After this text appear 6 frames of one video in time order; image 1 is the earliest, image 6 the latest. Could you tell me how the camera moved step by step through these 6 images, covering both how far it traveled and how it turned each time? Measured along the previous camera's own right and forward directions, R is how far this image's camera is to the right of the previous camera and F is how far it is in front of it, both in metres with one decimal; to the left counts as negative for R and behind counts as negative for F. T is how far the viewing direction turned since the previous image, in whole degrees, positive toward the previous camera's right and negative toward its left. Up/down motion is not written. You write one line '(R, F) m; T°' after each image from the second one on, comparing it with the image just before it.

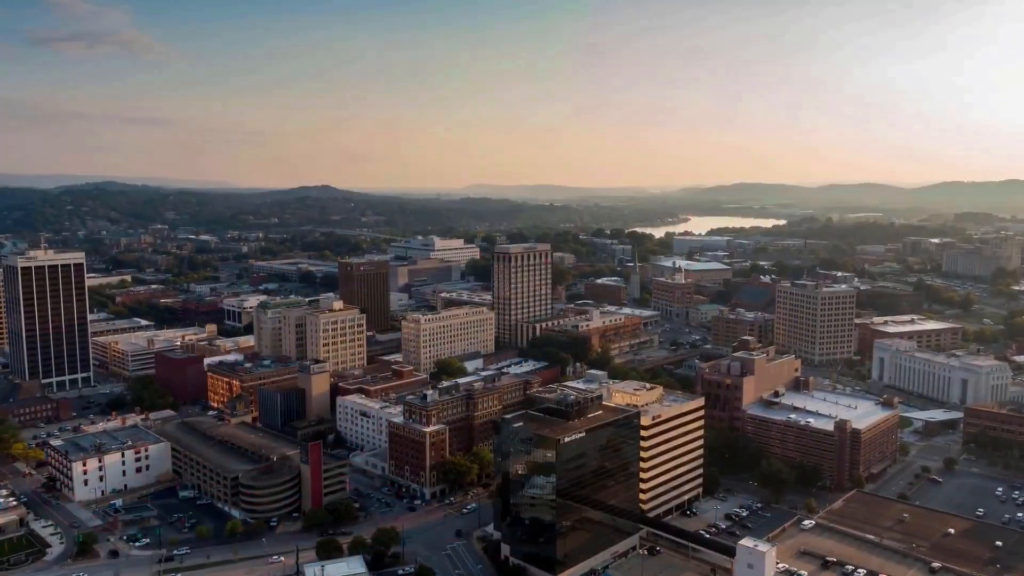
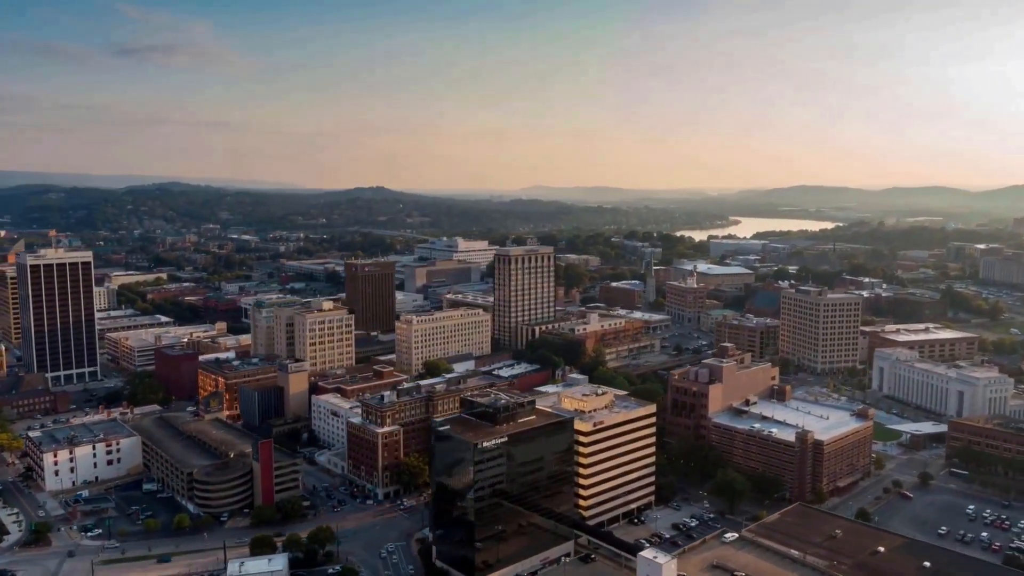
(+4.8, +0.2) m; -4°
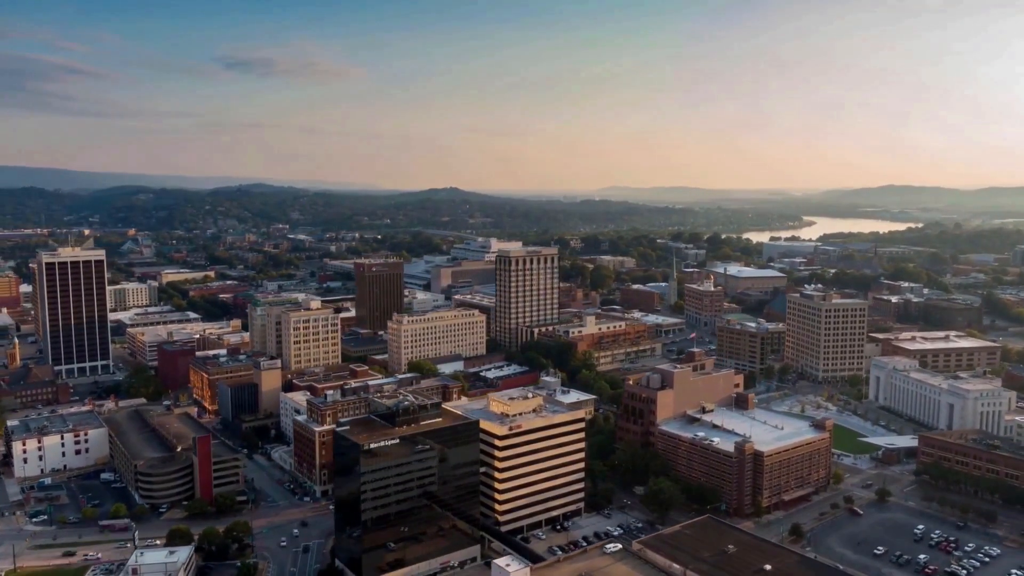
(+6.7, +0.5) m; -6°
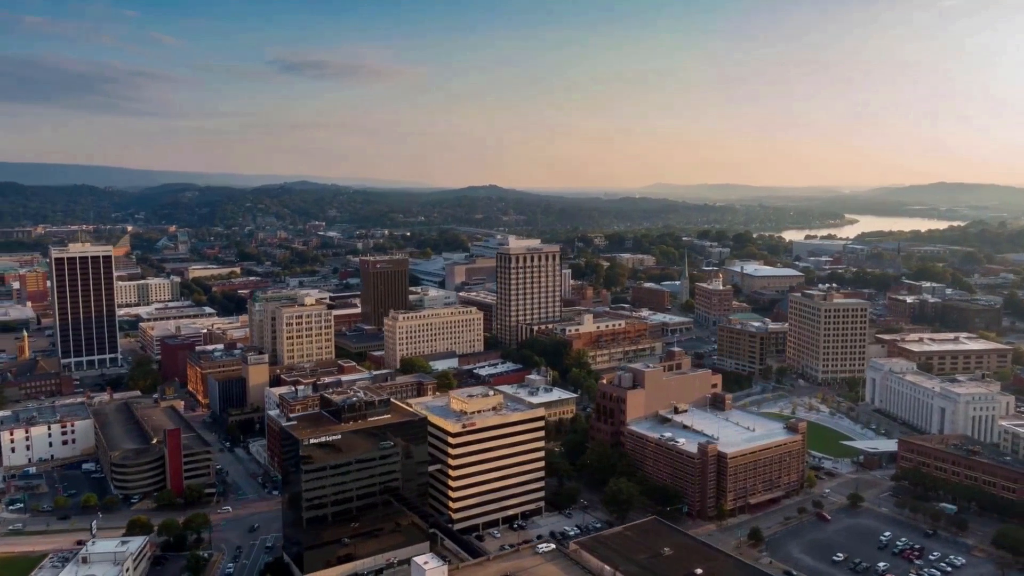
(+3.6, +0.2) m; -3°
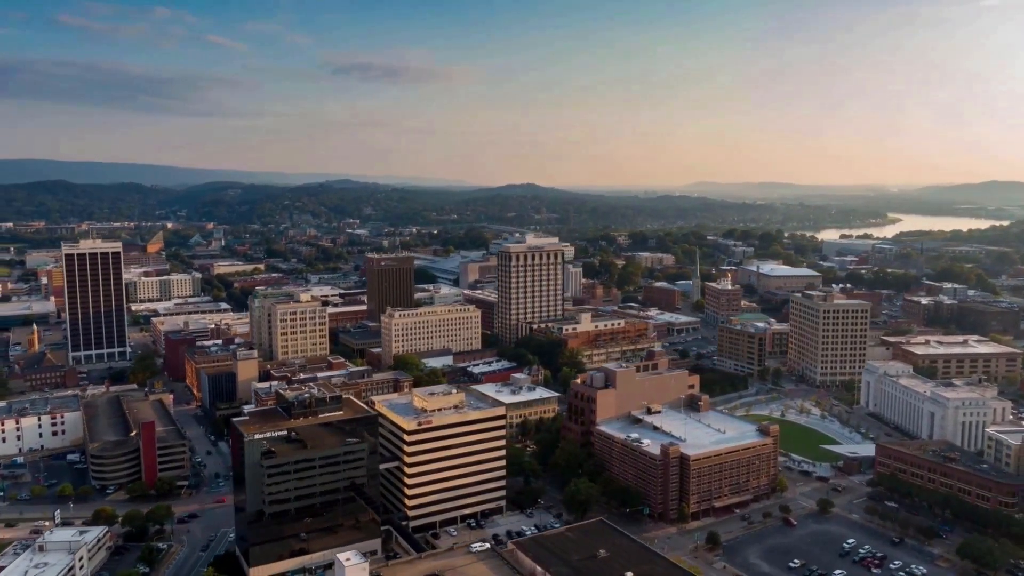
(+3.5, +0.2) m; -3°
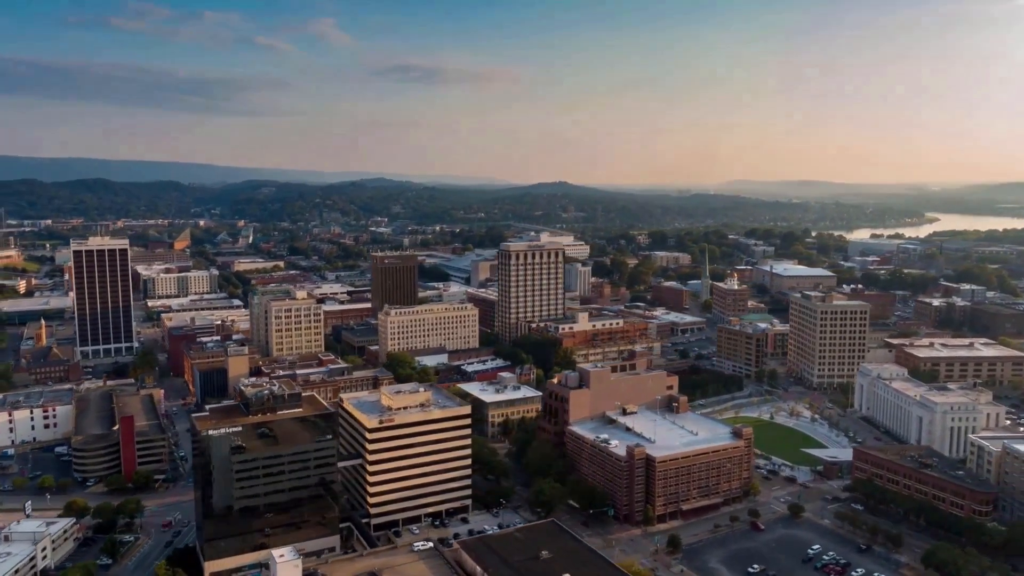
(+3.0, +0.2) m; -2°
